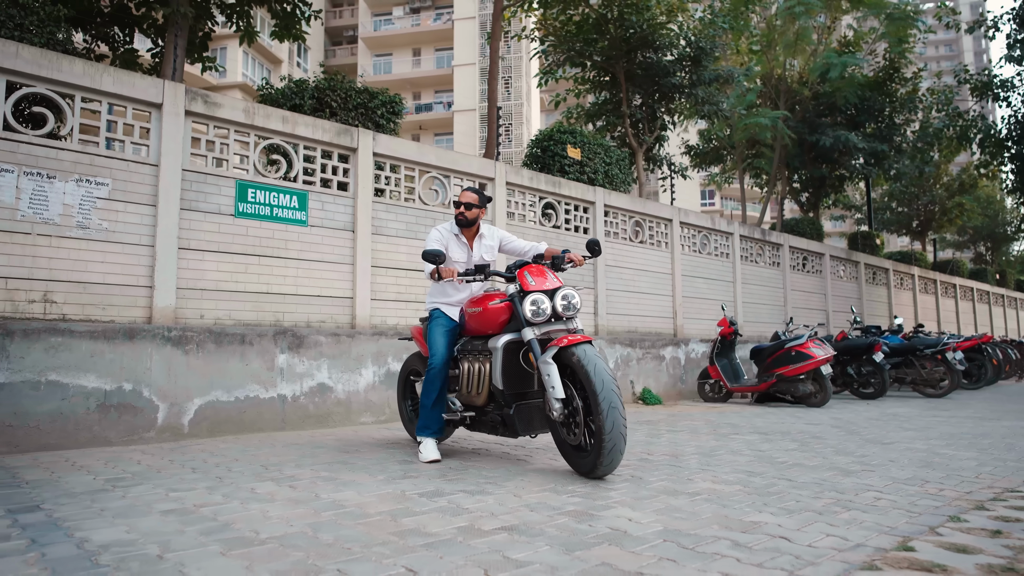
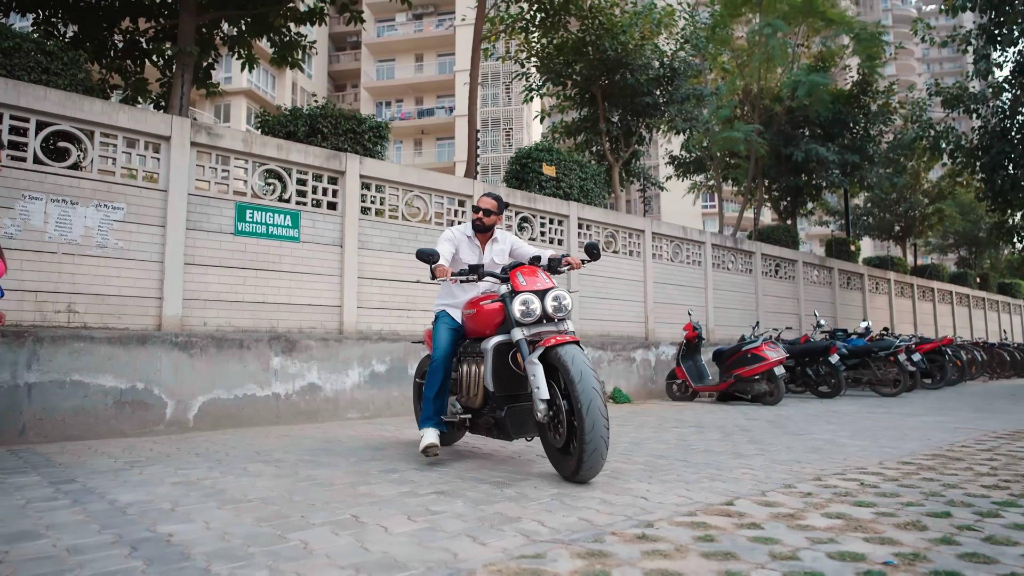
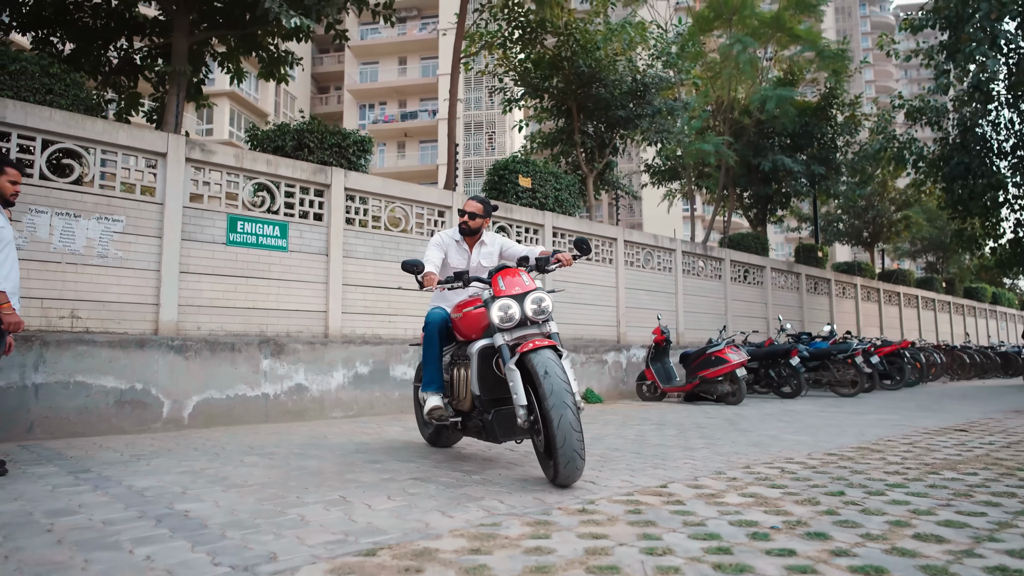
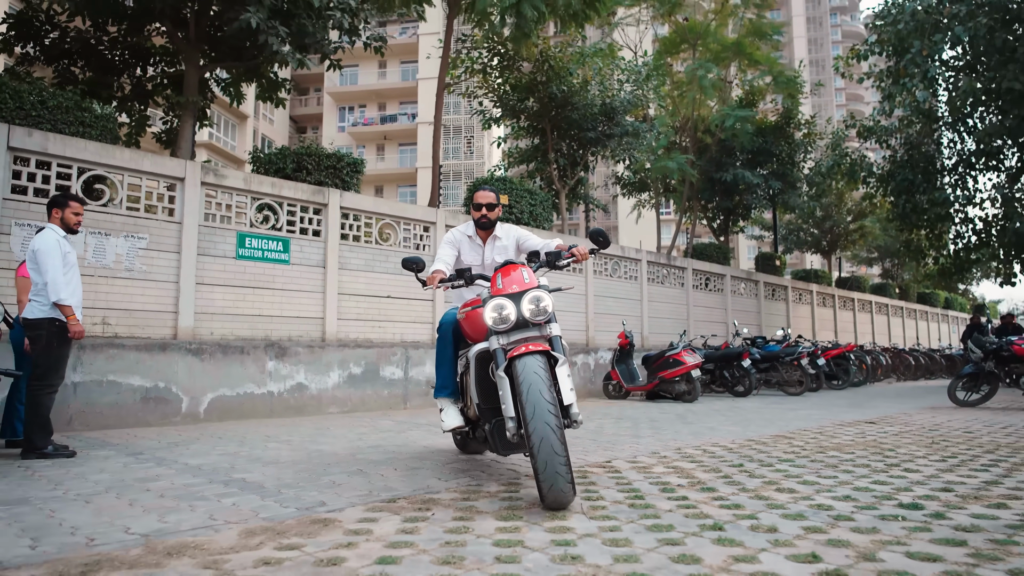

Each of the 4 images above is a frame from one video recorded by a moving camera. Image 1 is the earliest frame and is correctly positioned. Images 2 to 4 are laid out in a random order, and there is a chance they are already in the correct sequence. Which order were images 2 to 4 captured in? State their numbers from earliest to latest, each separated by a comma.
2, 3, 4
